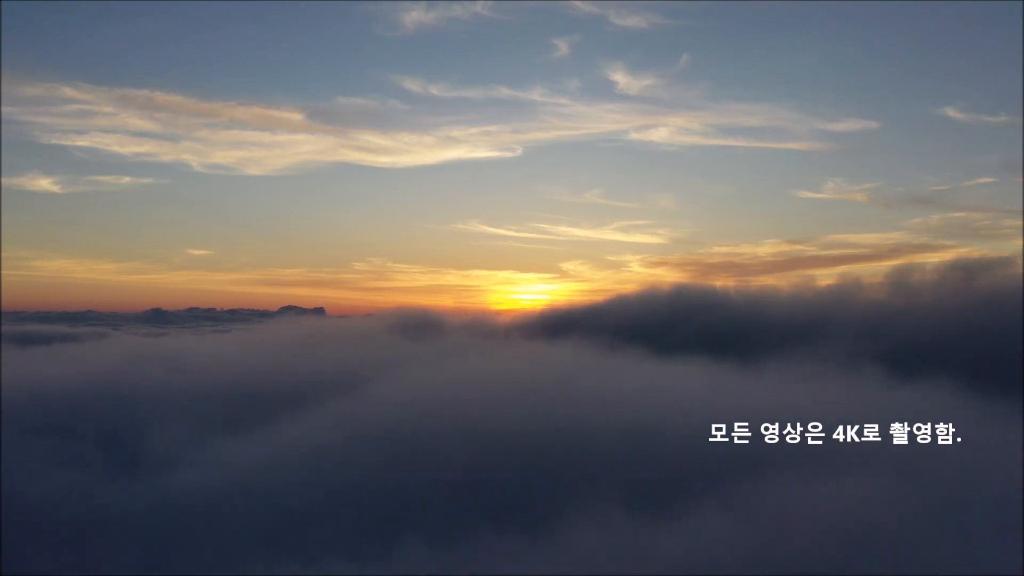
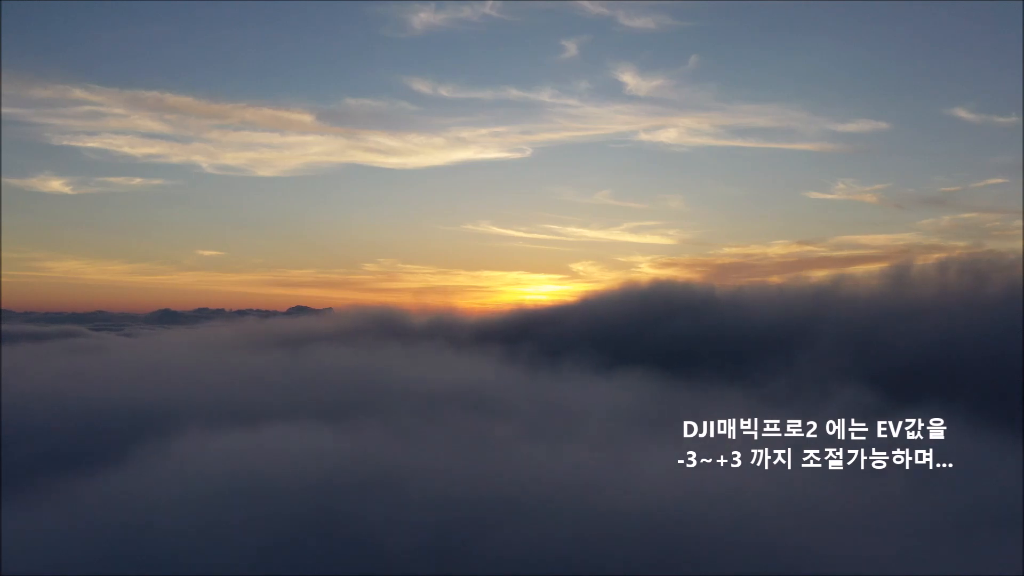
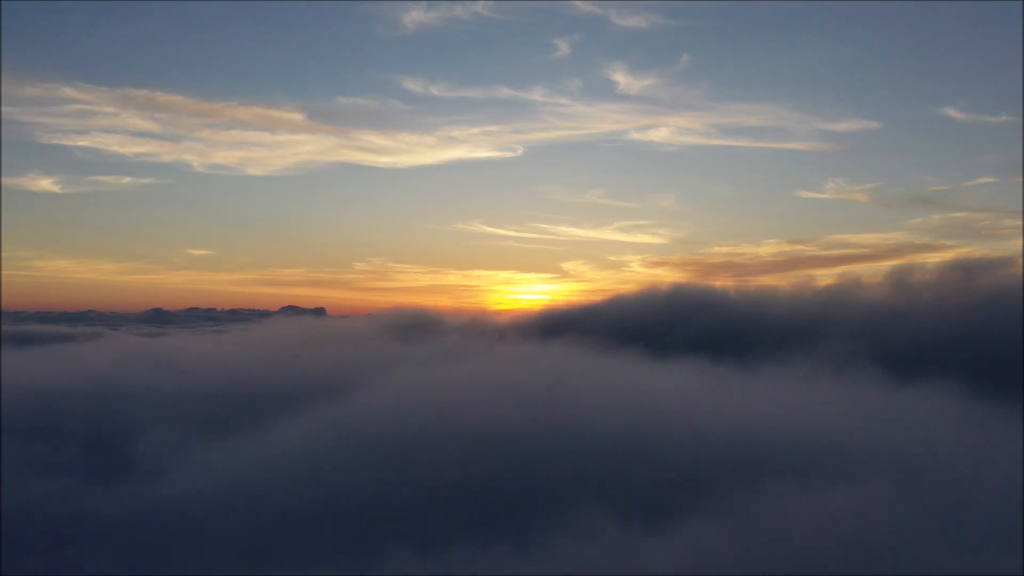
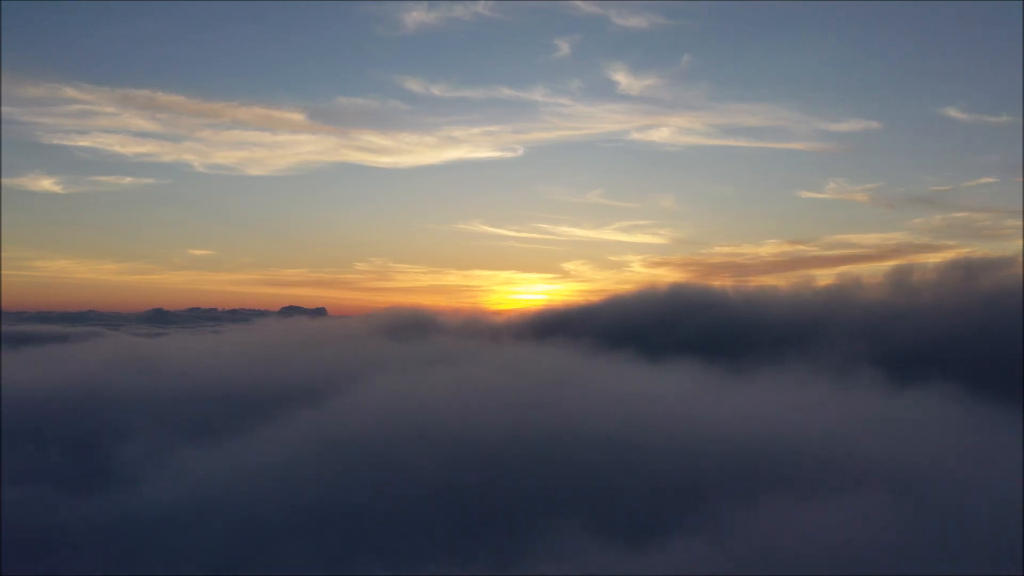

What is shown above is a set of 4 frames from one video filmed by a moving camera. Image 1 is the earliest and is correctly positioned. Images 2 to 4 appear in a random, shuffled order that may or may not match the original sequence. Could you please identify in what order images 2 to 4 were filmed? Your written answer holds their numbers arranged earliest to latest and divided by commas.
3, 4, 2
